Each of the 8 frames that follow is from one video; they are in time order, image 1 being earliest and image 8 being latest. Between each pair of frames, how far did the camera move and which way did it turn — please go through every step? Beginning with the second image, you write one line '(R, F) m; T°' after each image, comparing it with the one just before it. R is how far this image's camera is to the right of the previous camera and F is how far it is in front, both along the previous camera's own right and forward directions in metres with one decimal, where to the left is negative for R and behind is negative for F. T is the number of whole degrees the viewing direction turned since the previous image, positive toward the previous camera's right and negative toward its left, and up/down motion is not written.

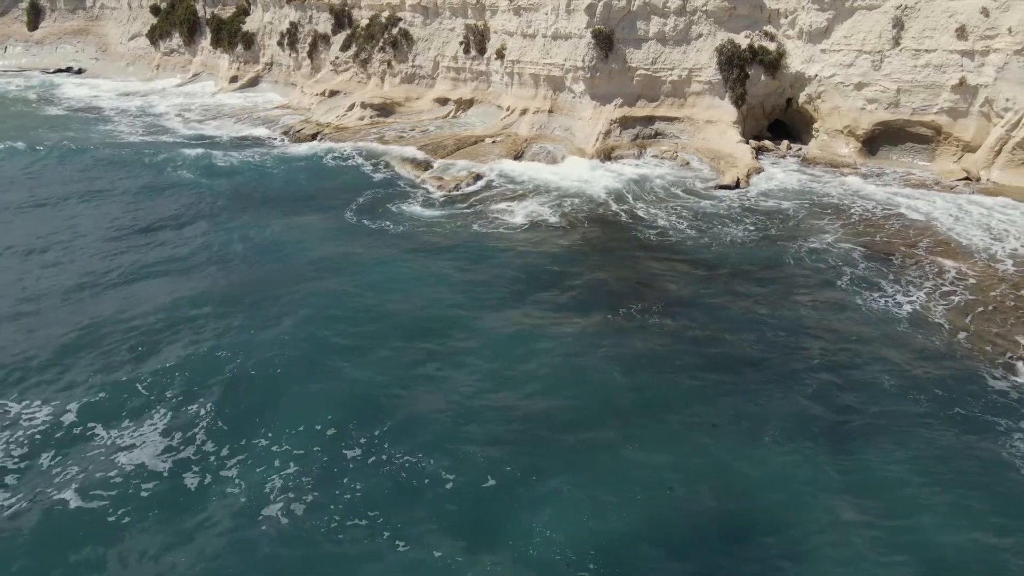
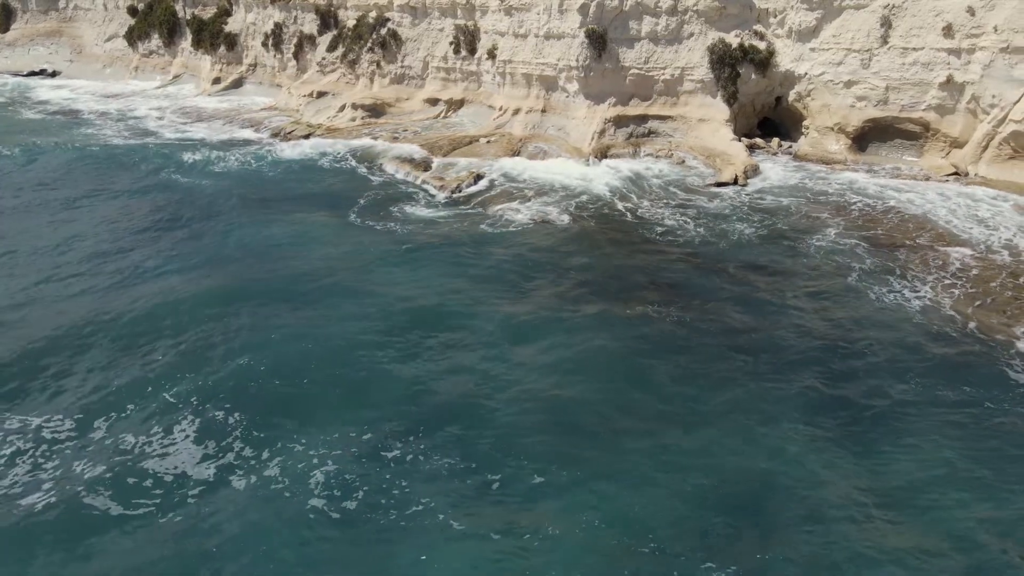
(-1.1, -0.1) m; +2°
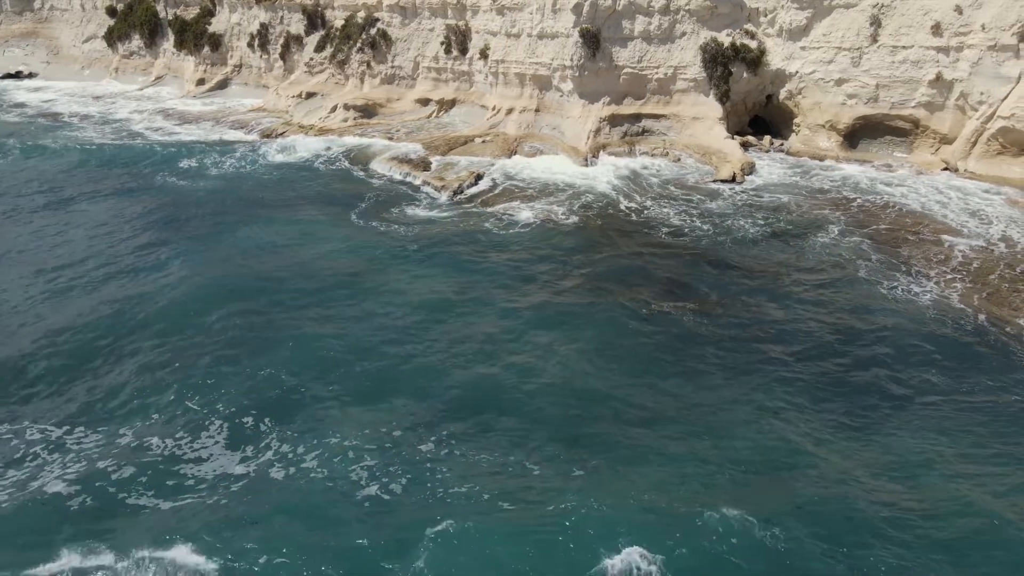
(-1.0, 0.0) m; +2°
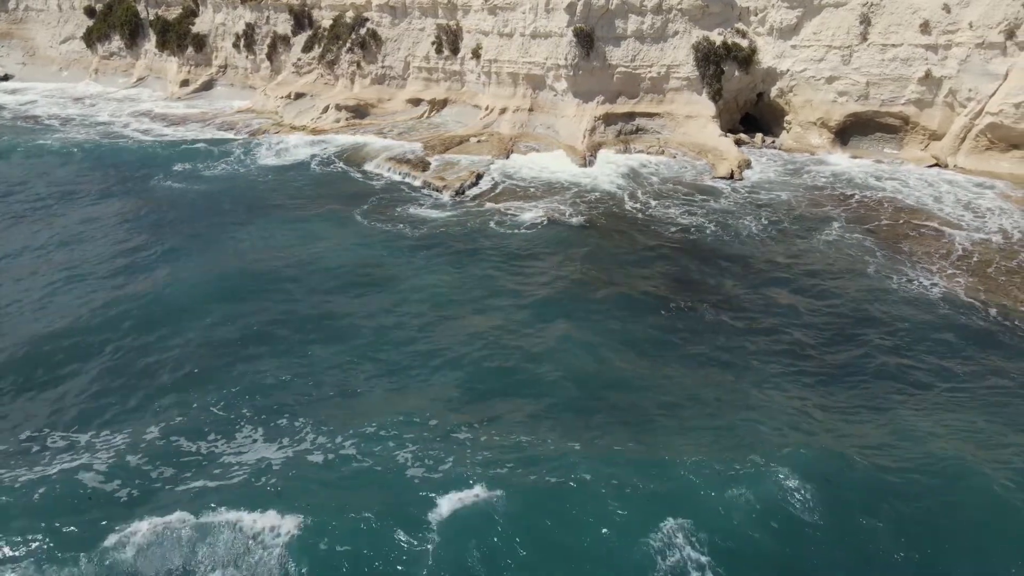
(-1.0, 0.0) m; +2°
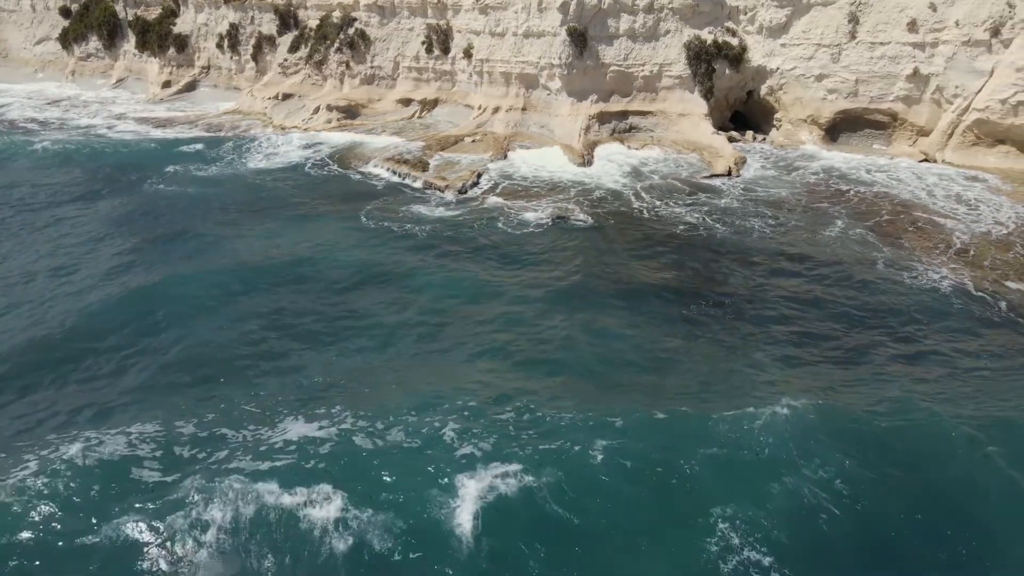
(-1.2, 0.0) m; +2°
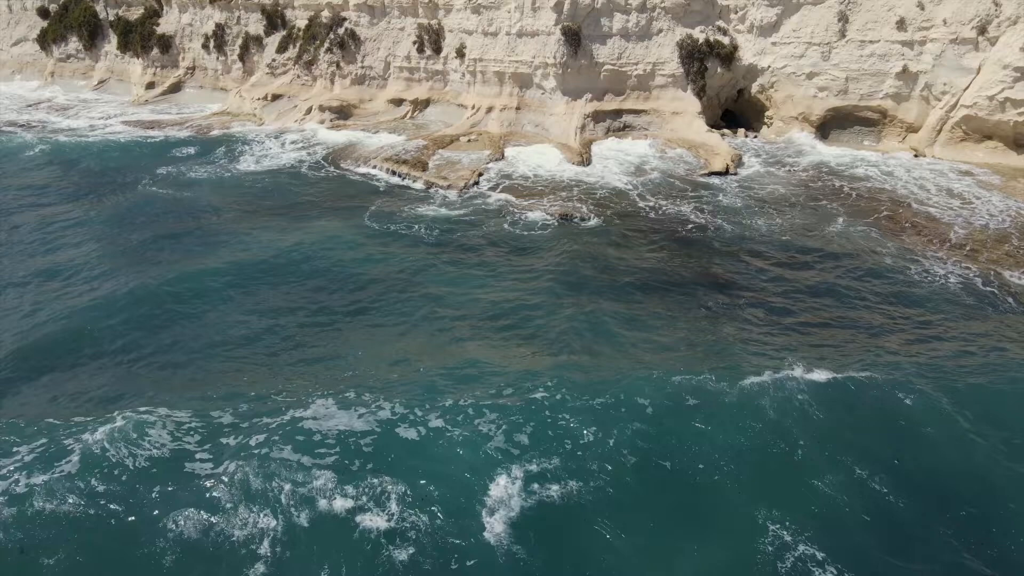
(-1.0, 0.0) m; +2°
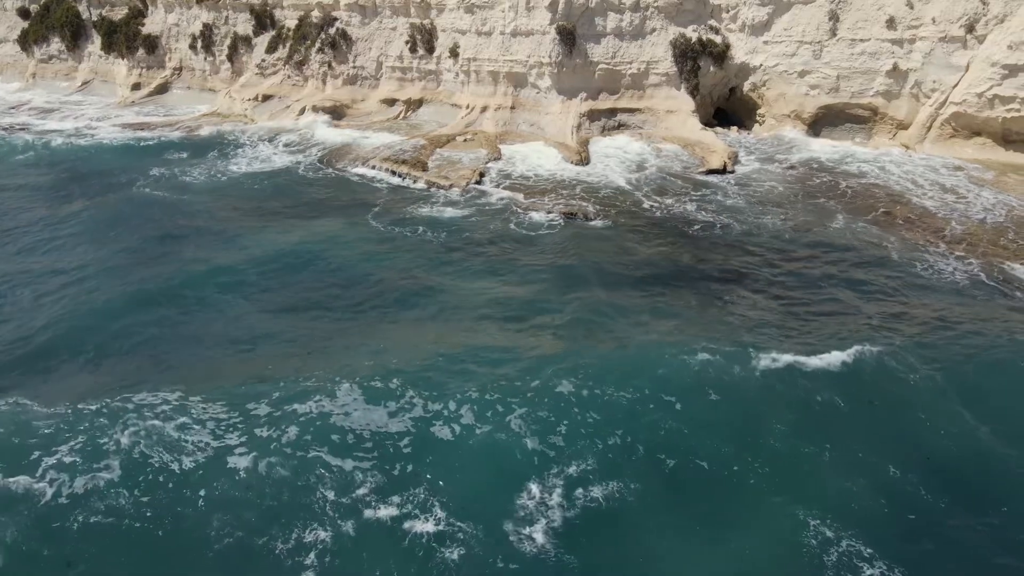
(-0.9, 0.0) m; +2°
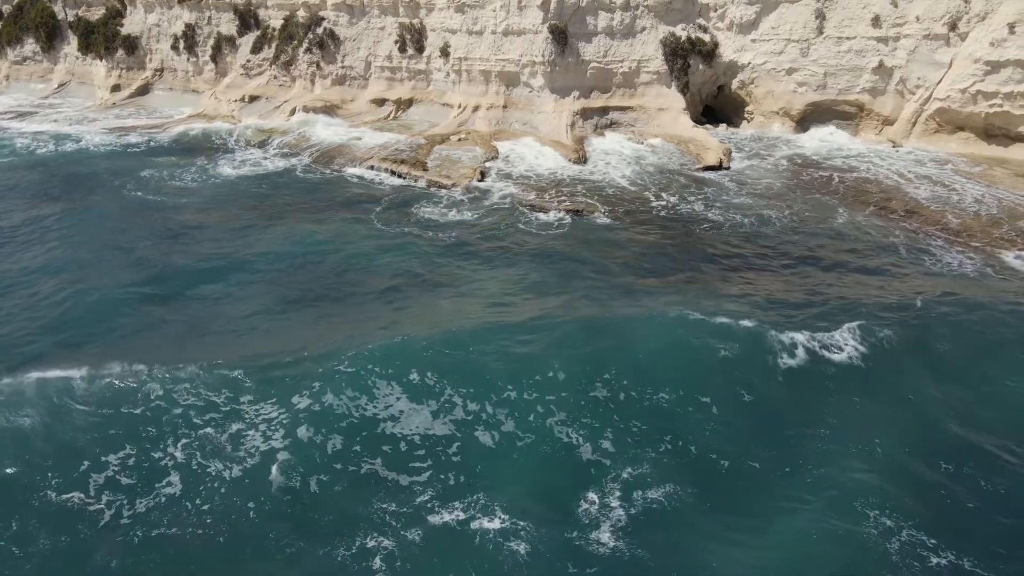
(-1.3, -0.1) m; +2°
